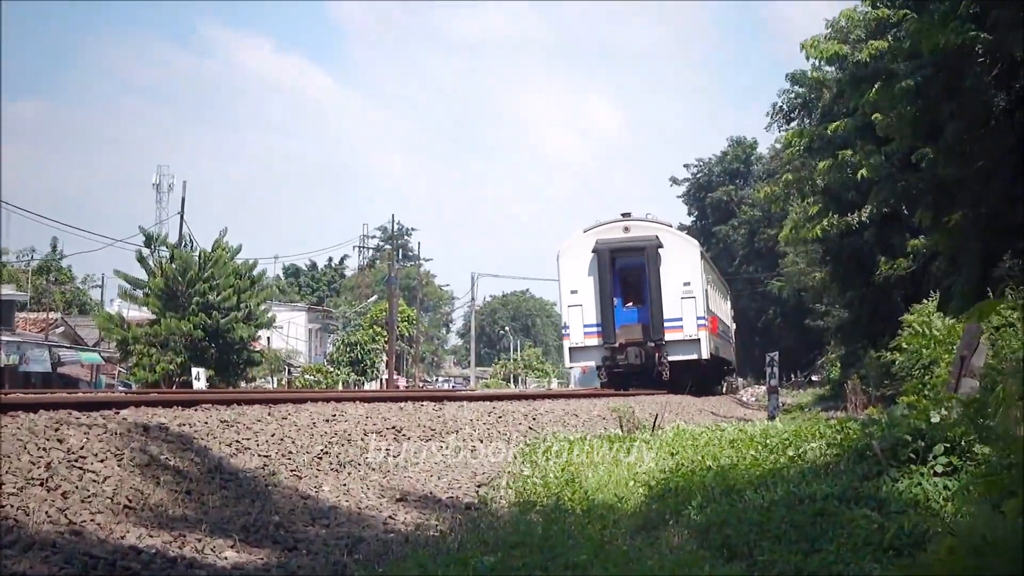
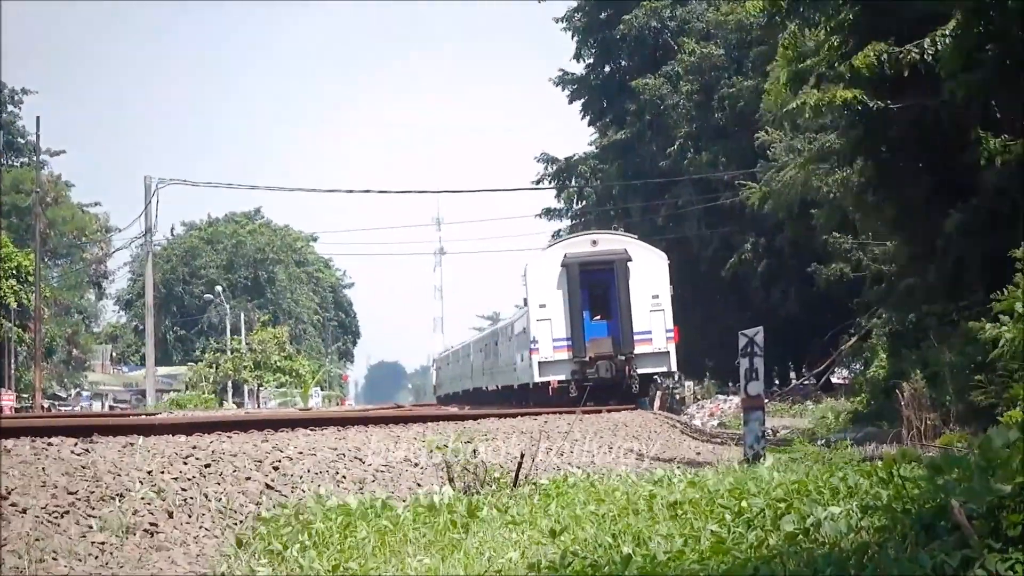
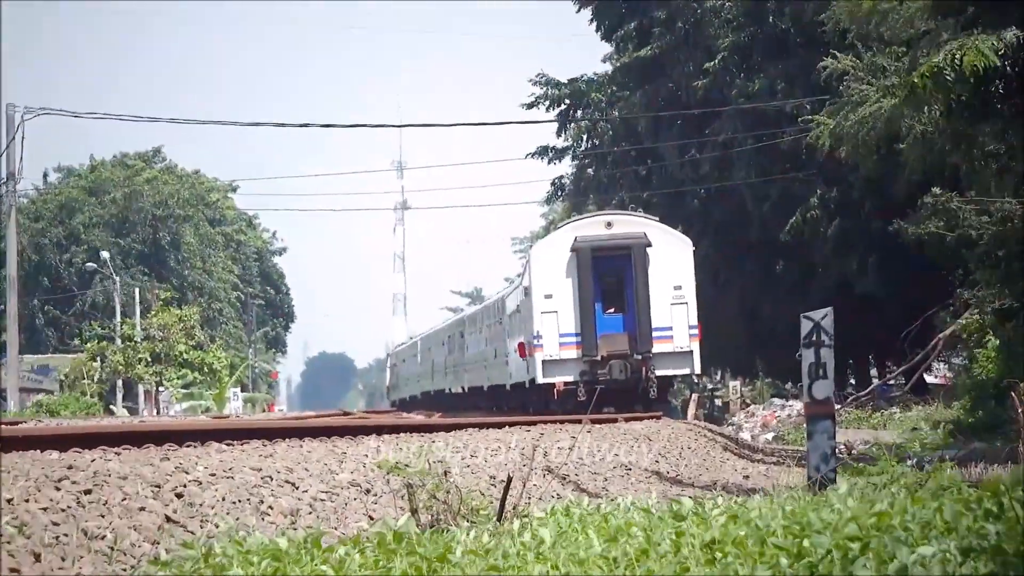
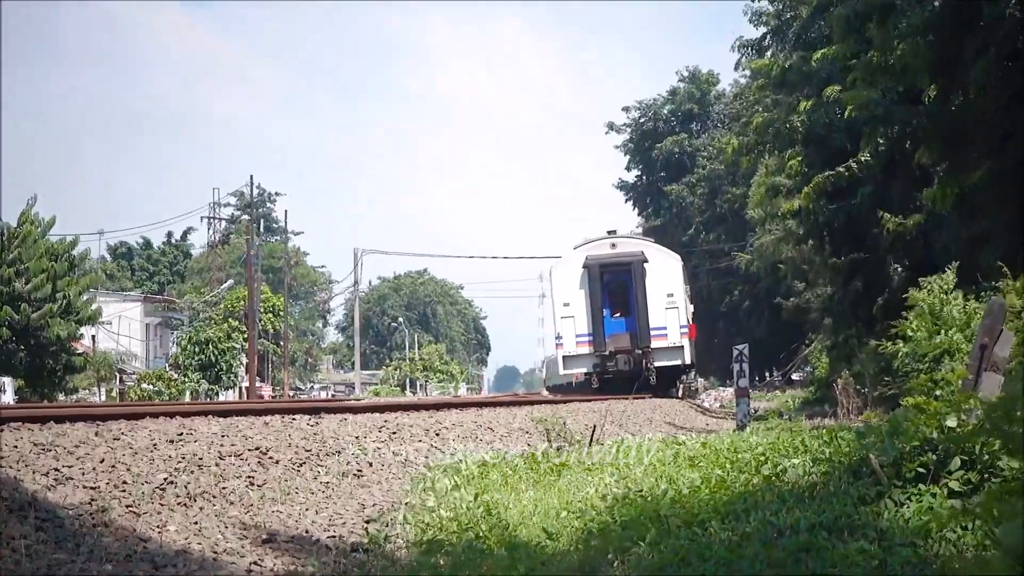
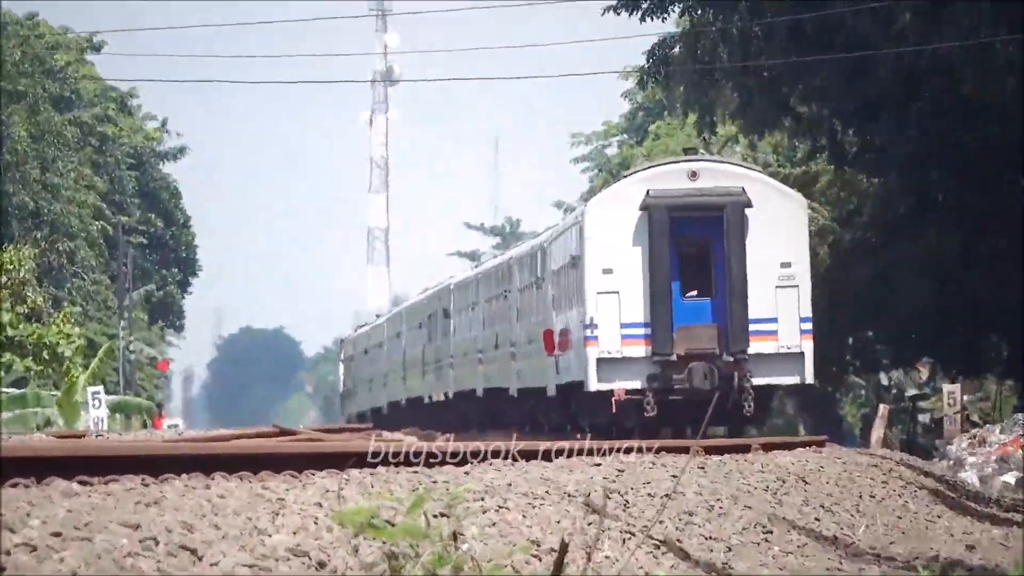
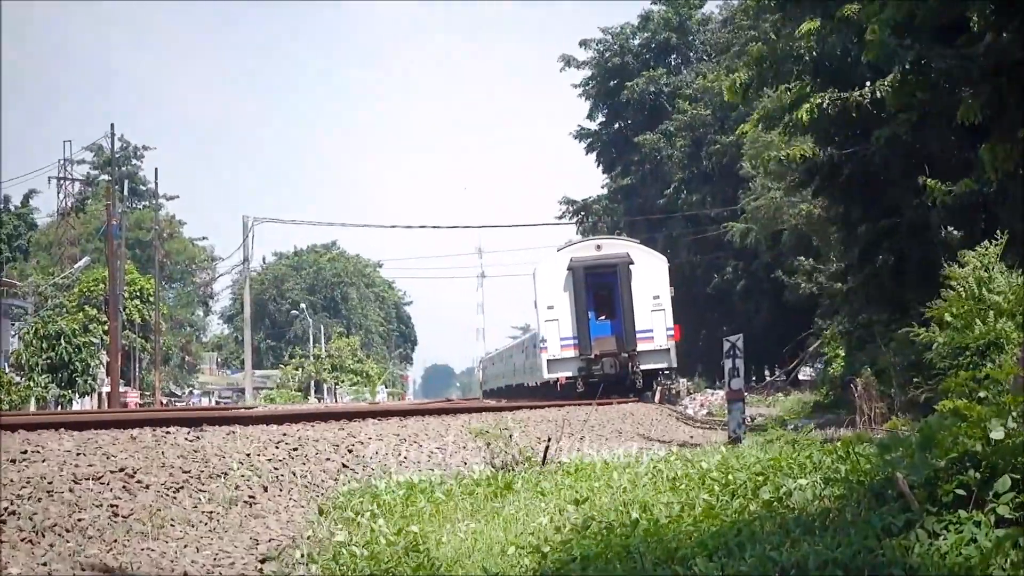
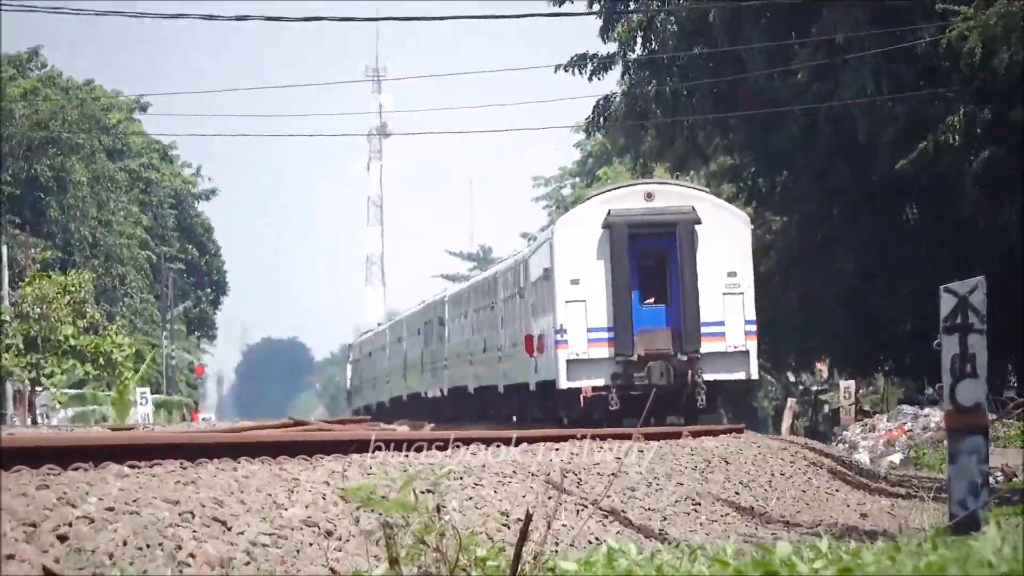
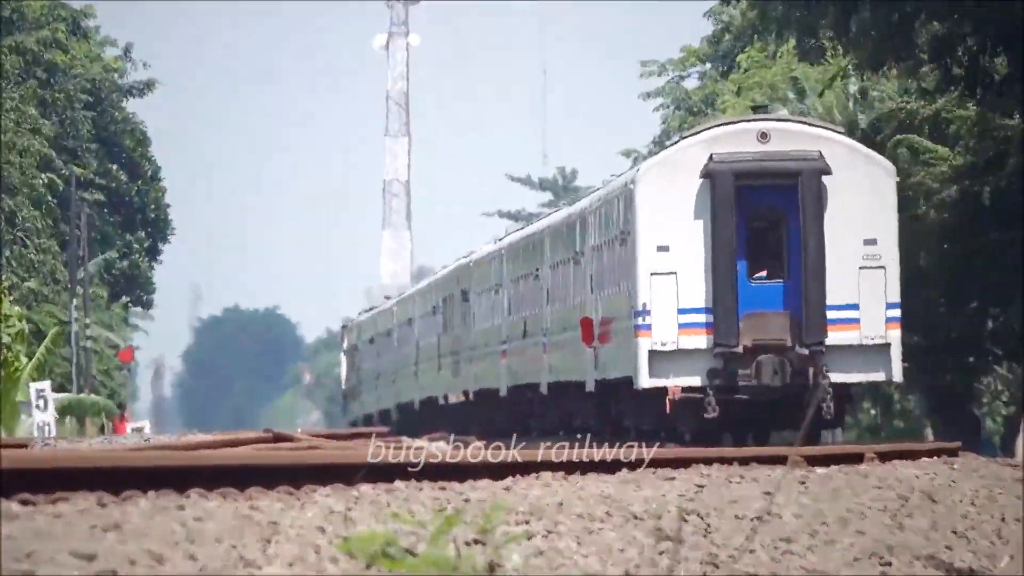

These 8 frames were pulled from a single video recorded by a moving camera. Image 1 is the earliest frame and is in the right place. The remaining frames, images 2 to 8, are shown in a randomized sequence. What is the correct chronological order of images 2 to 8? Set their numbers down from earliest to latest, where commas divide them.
4, 6, 2, 3, 7, 5, 8
